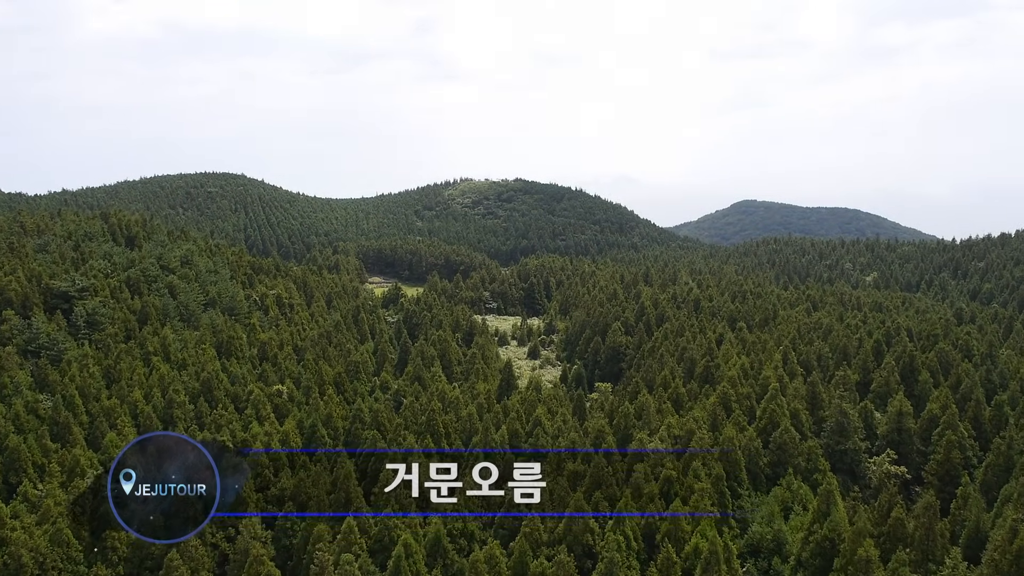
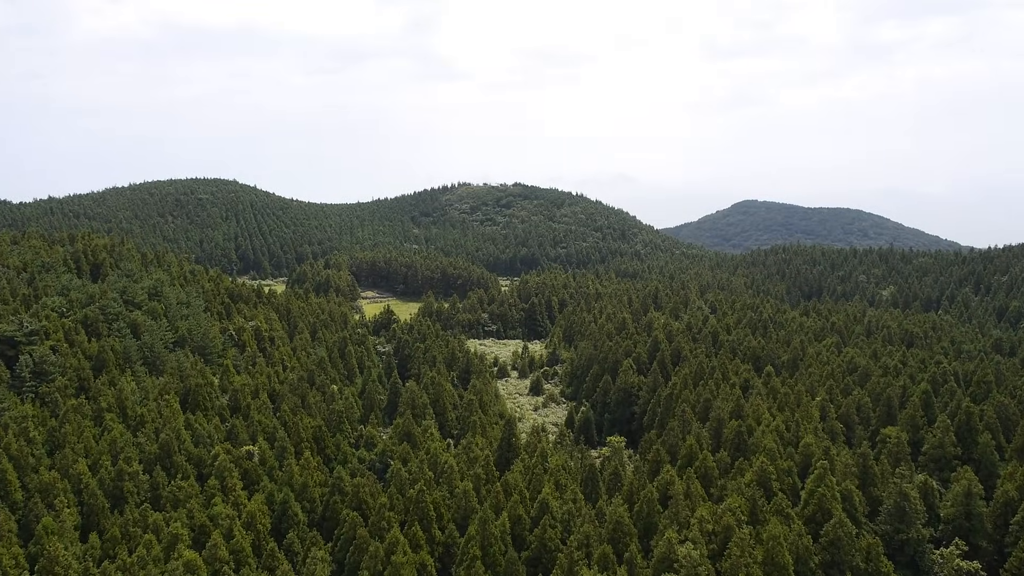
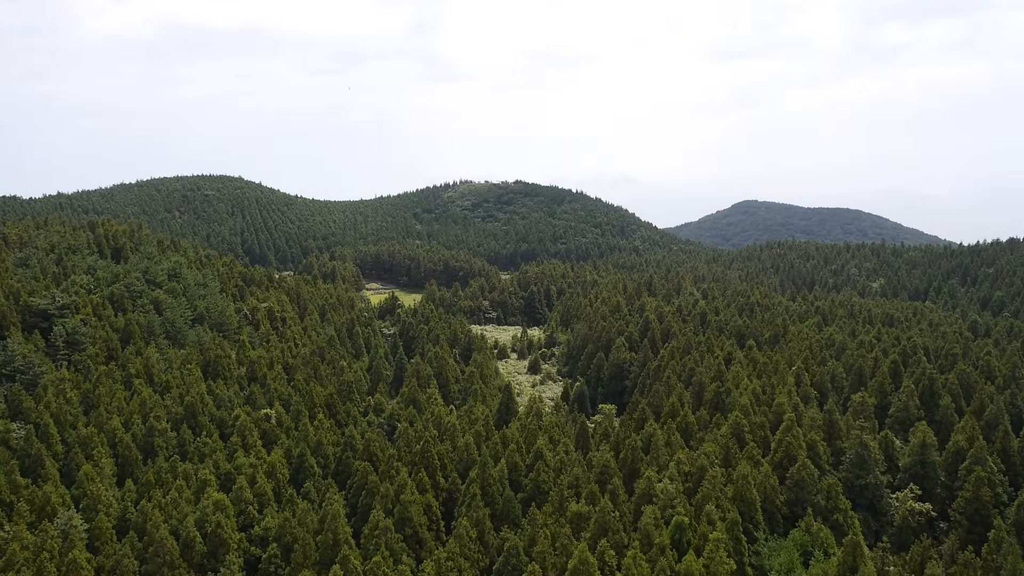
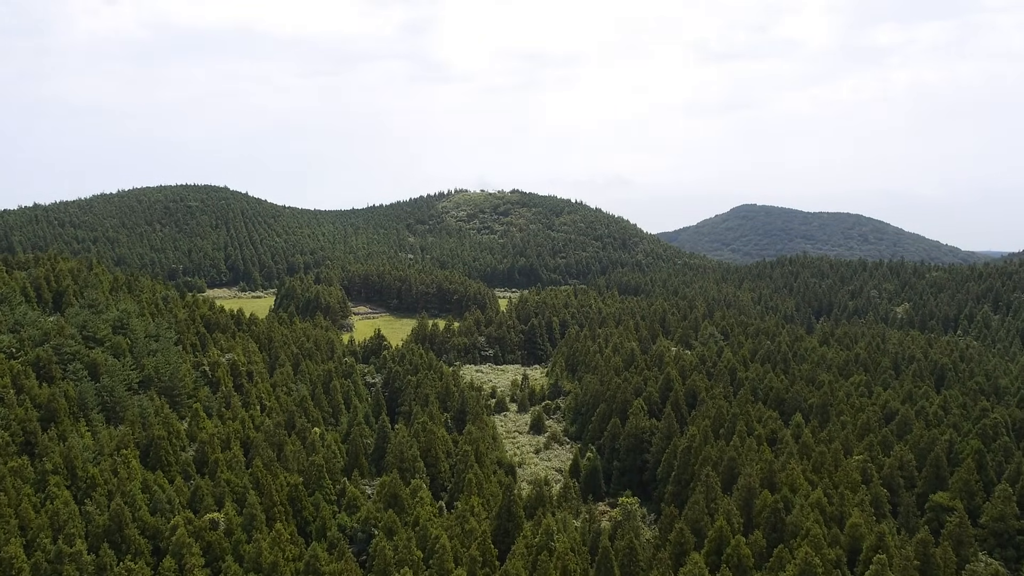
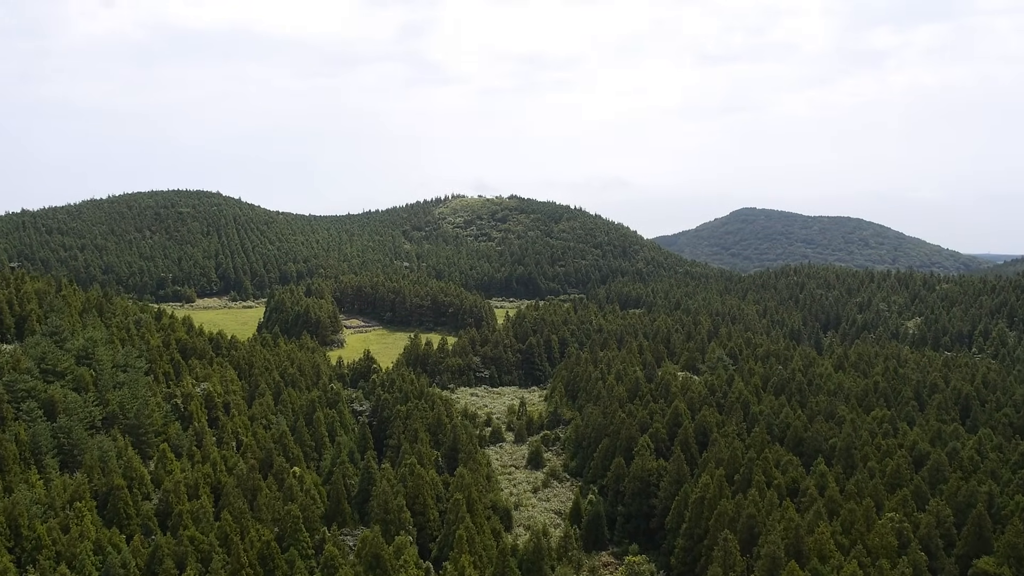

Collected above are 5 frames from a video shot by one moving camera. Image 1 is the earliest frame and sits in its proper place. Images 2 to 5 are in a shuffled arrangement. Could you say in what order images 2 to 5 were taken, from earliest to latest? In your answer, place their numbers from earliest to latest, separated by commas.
3, 2, 4, 5
